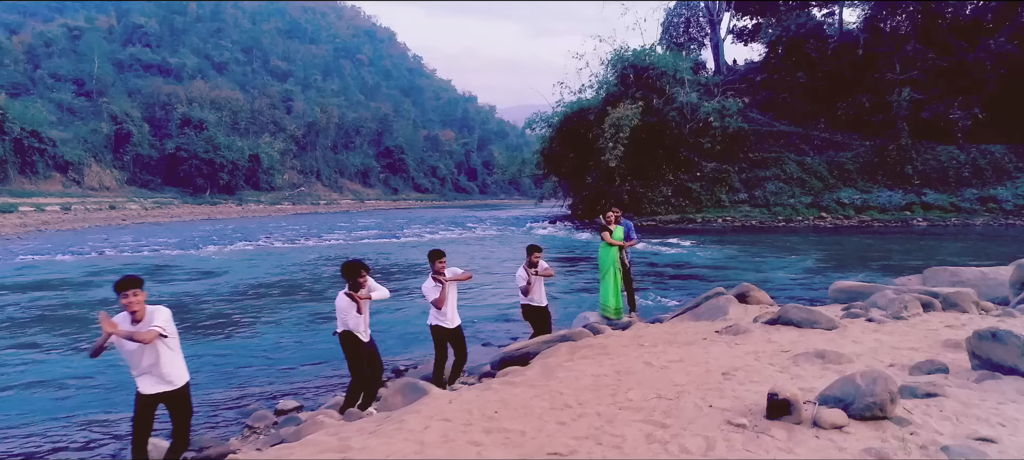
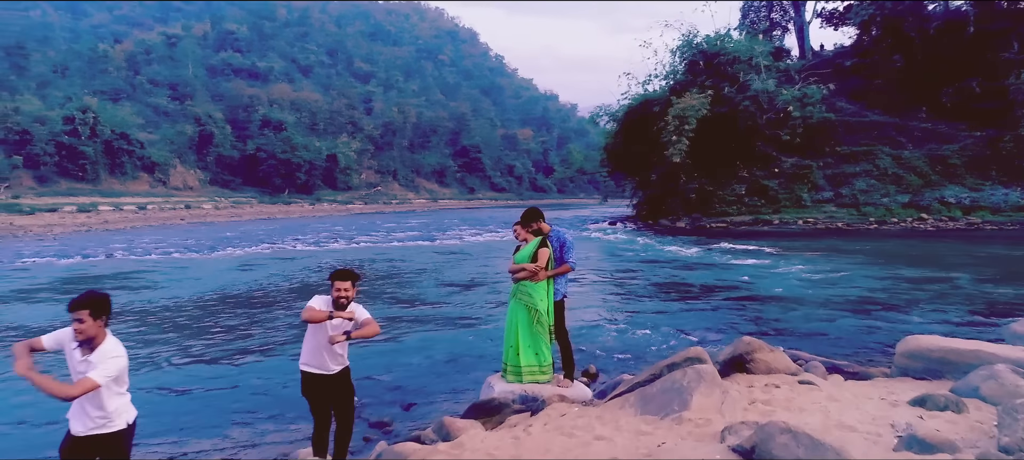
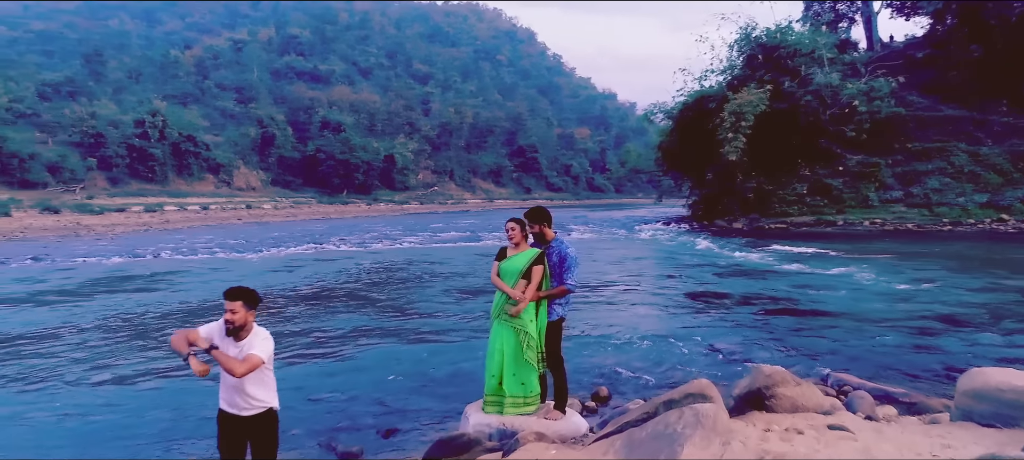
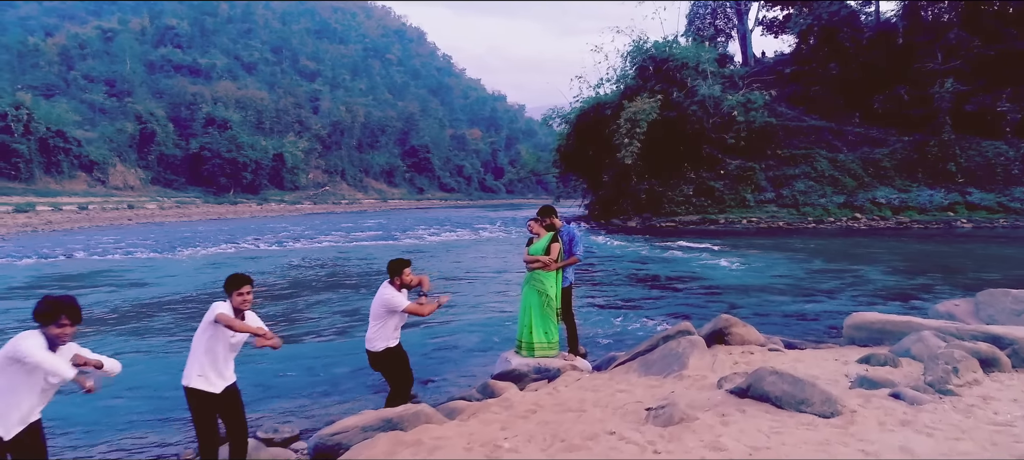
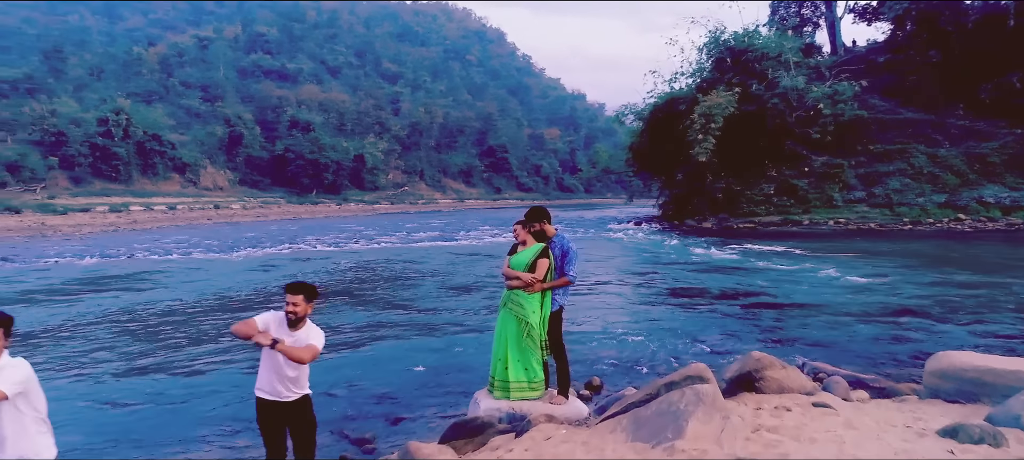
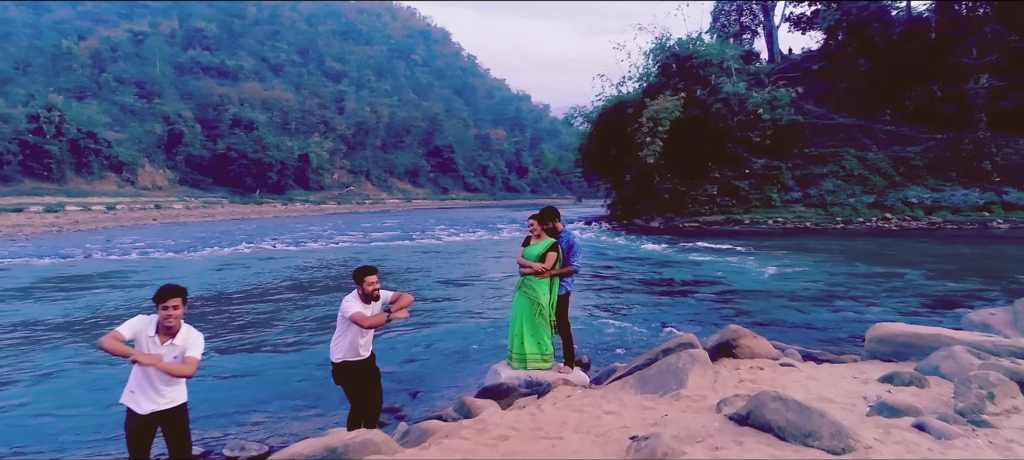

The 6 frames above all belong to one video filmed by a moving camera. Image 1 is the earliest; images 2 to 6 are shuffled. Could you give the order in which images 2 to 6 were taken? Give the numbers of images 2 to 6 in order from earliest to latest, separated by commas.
4, 6, 2, 5, 3
